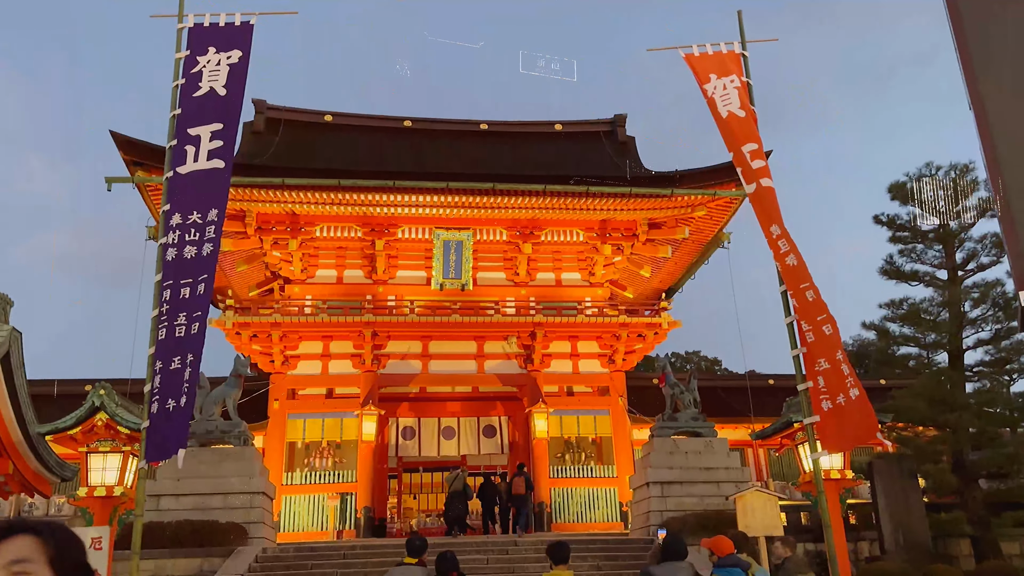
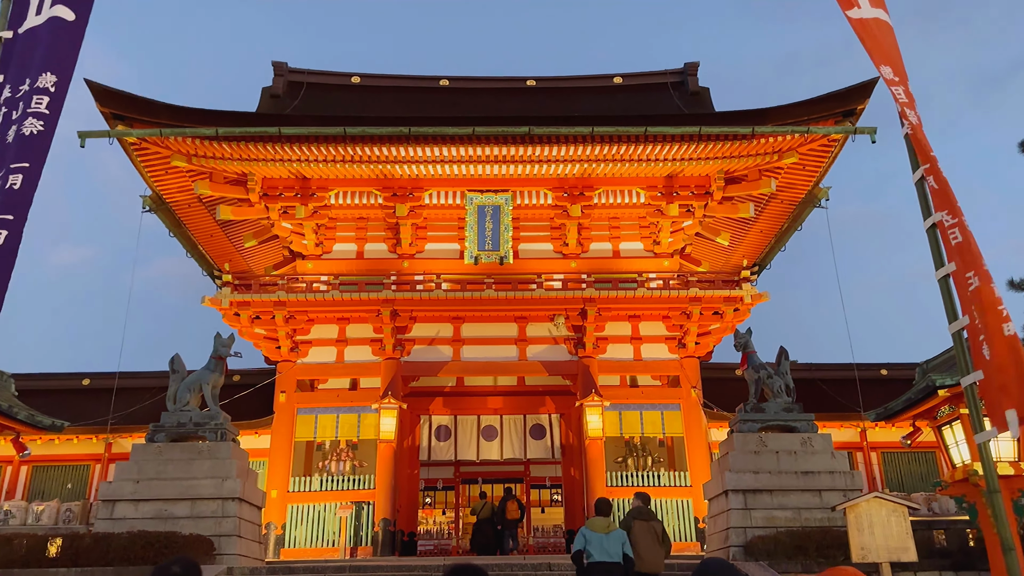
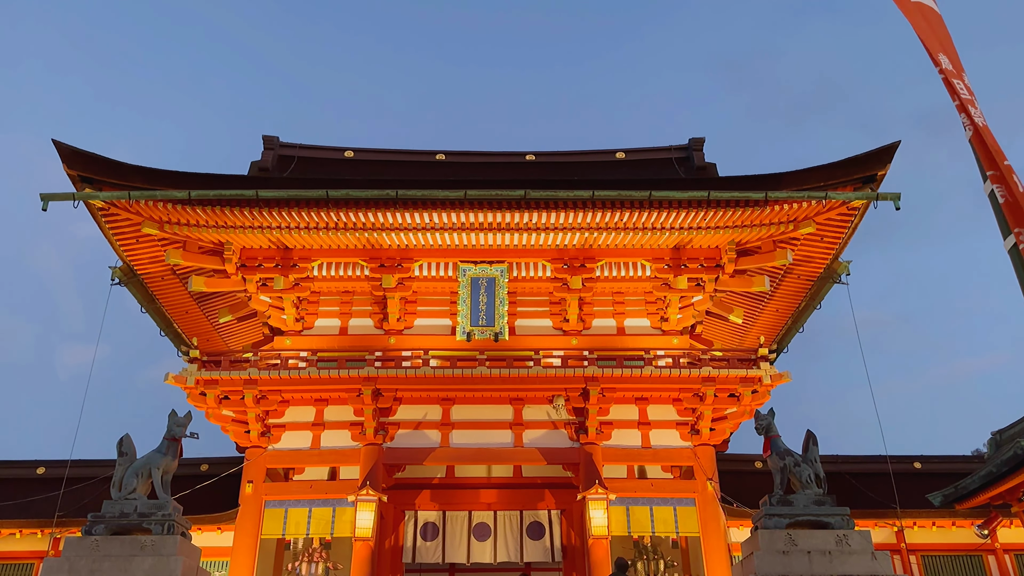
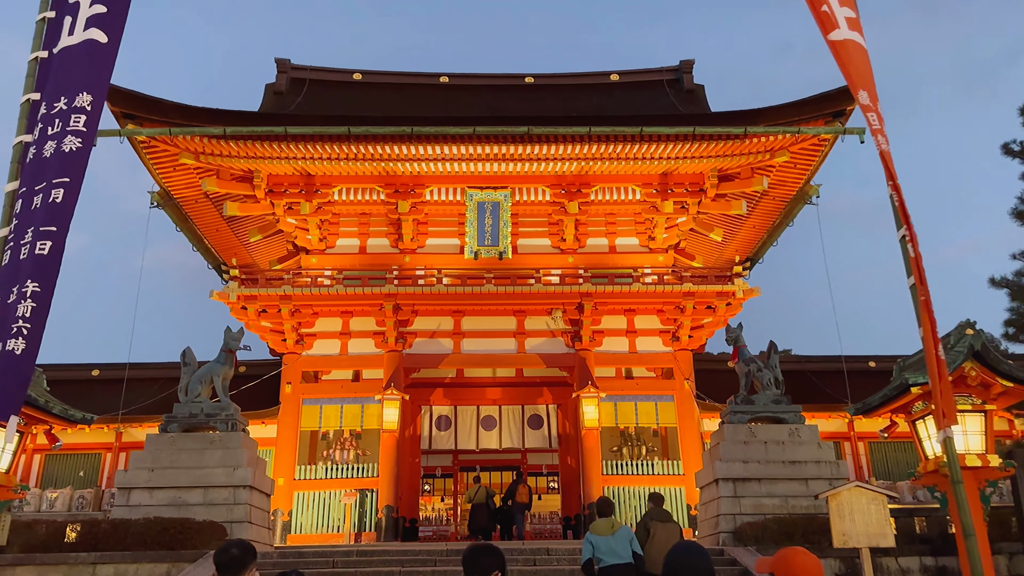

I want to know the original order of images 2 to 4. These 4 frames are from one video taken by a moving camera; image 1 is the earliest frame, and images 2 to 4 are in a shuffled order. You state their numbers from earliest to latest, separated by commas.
4, 2, 3
